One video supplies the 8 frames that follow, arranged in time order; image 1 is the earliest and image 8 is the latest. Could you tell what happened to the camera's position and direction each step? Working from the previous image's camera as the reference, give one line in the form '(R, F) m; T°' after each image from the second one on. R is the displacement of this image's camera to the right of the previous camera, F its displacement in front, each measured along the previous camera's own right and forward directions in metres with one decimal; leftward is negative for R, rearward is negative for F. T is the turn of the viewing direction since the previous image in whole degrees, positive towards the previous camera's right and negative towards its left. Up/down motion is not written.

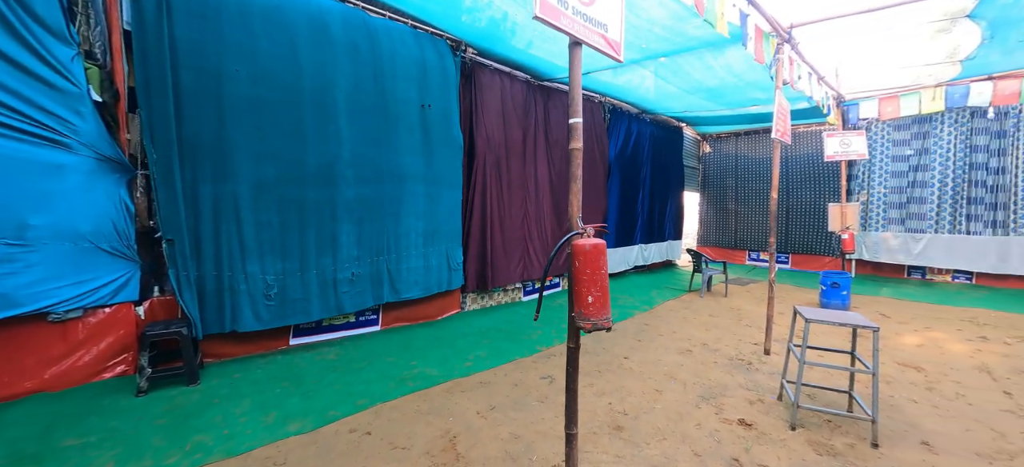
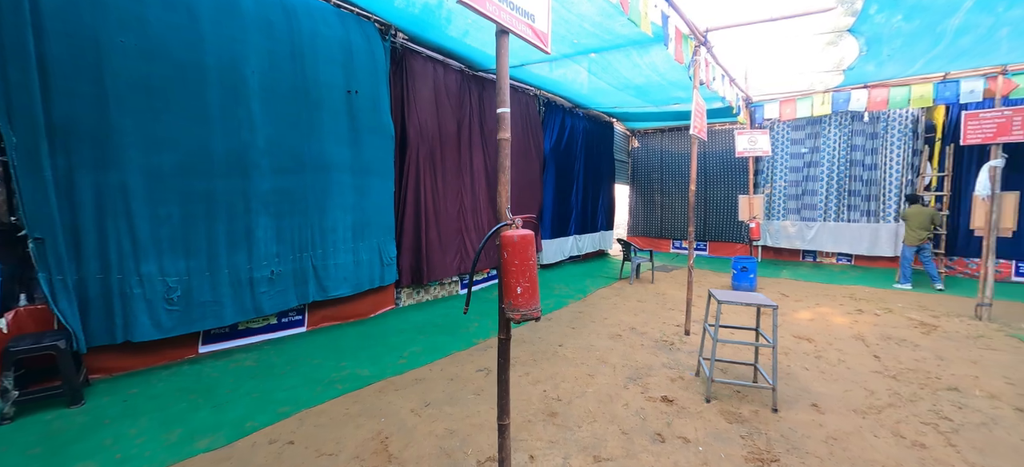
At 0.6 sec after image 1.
(+0.1, 0.0) m; +9°
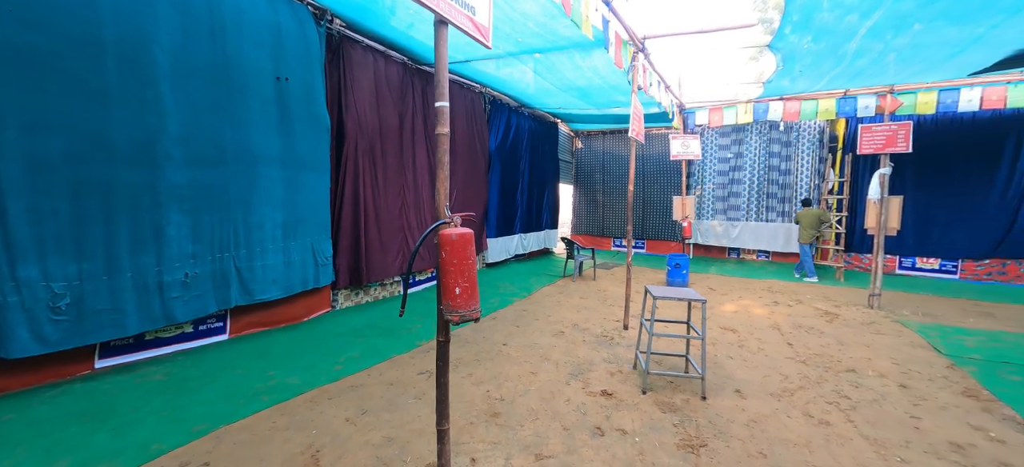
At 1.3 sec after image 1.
(0.0, 0.0) m; +8°
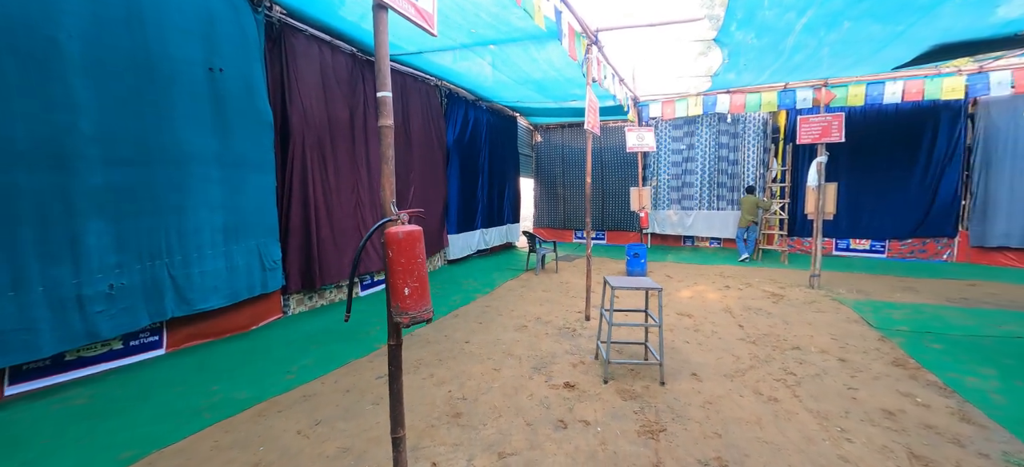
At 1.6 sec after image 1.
(+0.1, 0.0) m; +5°
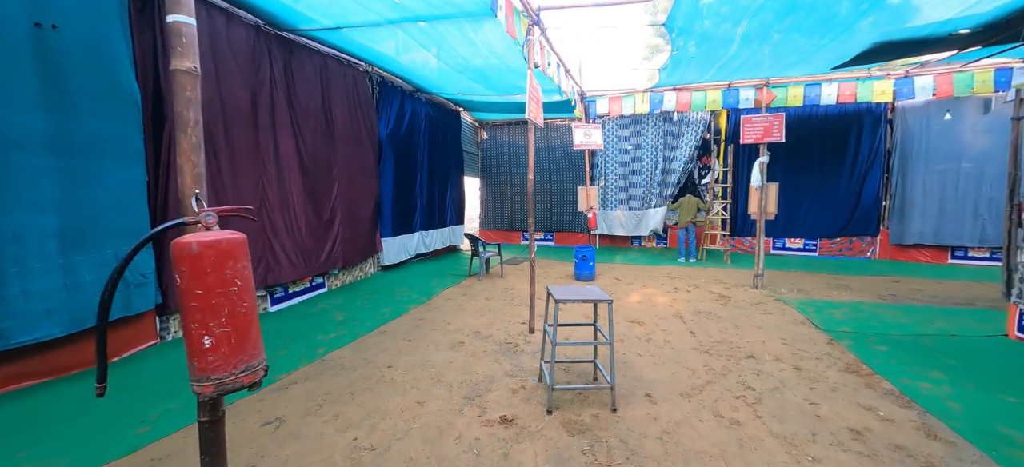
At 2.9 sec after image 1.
(+0.2, +0.5) m; +7°
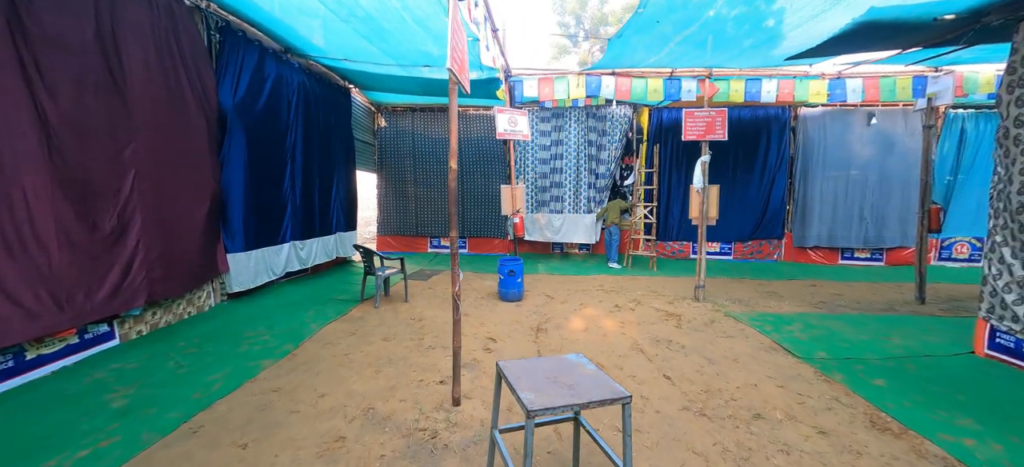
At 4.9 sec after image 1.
(-0.1, +1.2) m; +14°
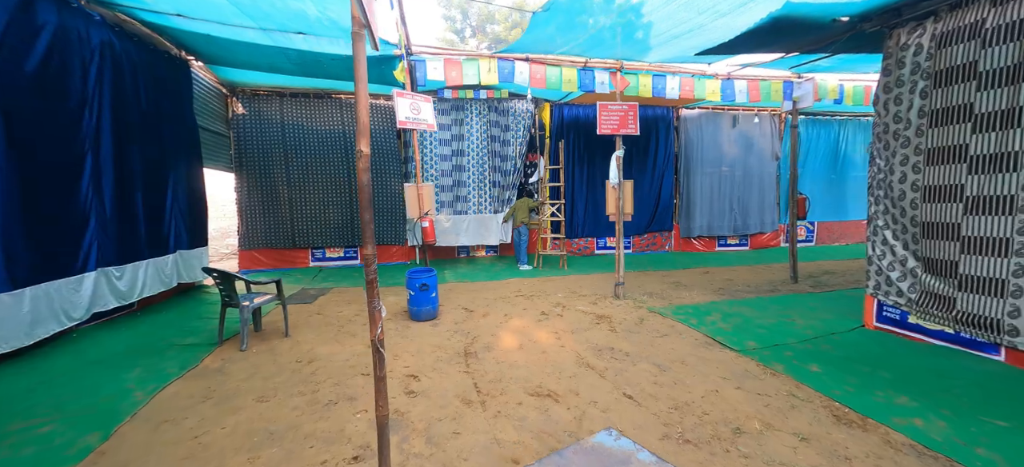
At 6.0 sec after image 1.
(-0.2, +0.6) m; +16°
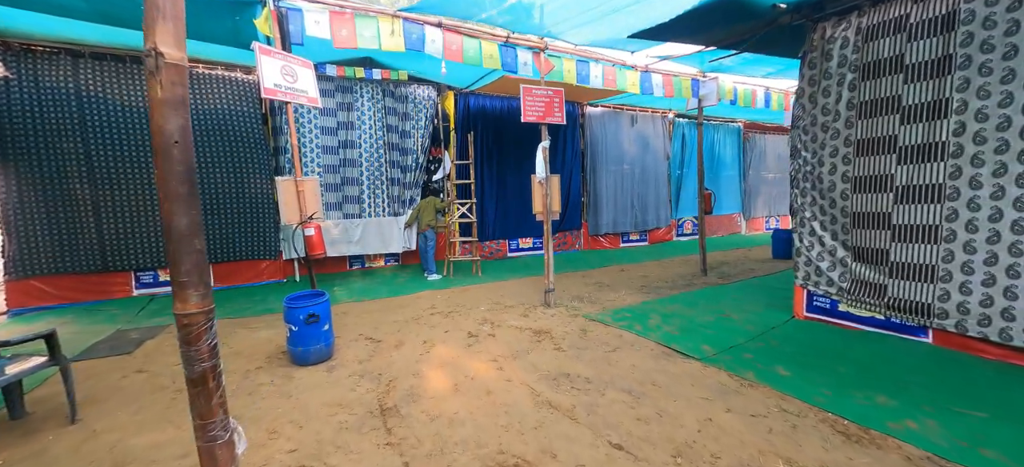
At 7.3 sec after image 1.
(-0.2, +0.8) m; +16°
